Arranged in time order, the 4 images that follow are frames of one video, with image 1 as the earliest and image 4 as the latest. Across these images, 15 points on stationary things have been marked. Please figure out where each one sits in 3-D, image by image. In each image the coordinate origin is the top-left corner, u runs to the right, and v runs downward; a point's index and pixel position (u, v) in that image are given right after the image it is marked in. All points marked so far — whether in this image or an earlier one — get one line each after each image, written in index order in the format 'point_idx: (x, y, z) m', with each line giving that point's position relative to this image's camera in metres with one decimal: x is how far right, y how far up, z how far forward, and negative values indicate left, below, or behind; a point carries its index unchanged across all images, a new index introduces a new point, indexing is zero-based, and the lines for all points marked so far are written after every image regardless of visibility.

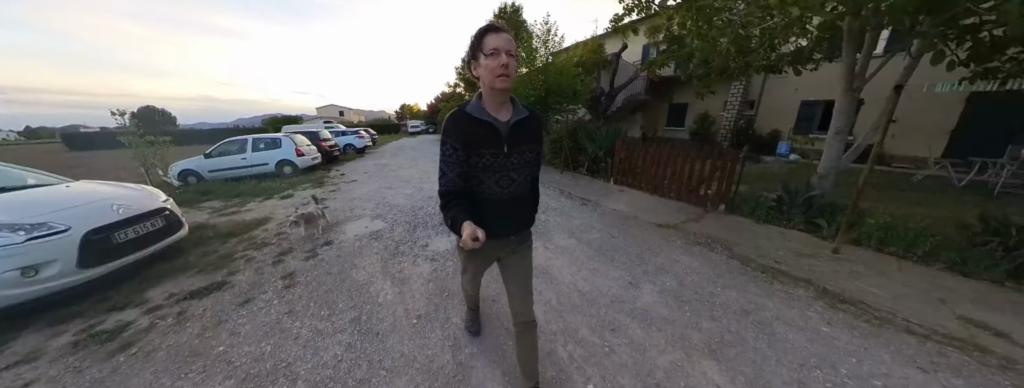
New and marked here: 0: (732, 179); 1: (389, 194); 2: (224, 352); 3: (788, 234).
0: (+2.9, +0.2, +3.9) m
1: (-2.2, 0.0, +5.2) m
2: (-1.6, -0.9, +1.6) m
3: (+3.1, -0.5, +3.1) m
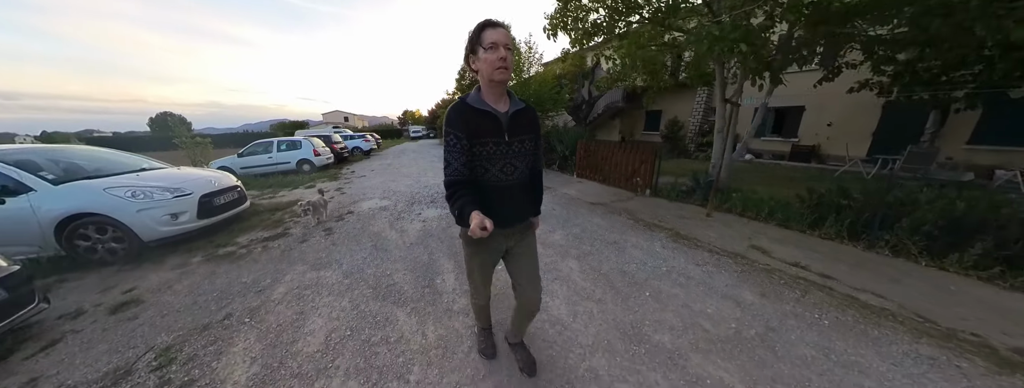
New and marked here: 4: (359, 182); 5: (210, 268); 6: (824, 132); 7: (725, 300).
0: (+2.5, +0.4, +5.0) m
1: (-2.6, +0.2, +6.3) m
2: (-2.0, -0.7, +2.8) m
3: (+2.6, -0.3, +4.2) m
4: (-3.7, +0.3, +6.8) m
5: (-2.9, -0.7, +2.6) m
6: (+11.0, +2.1, +9.5) m
7: (+1.6, -0.8, +2.1) m
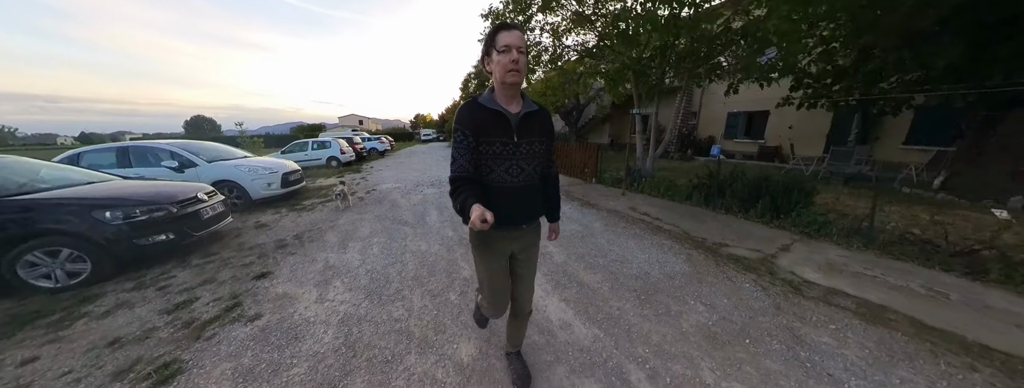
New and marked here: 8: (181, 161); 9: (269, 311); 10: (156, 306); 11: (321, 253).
0: (+2.0, +0.8, +6.7) m
1: (-3.1, +0.6, +8.2) m
2: (-2.7, -0.3, +4.6) m
3: (+2.0, +0.1, +5.8) m
4: (-4.1, +0.6, +8.7) m
5: (-3.5, -0.3, +4.5) m
6: (+10.7, +2.3, +10.8) m
7: (+0.9, -0.4, +3.8) m
8: (-5.5, +0.6, +4.7) m
9: (-1.7, -0.8, +2.0) m
10: (-2.8, -0.9, +2.2) m
11: (-2.0, -0.6, +3.0) m
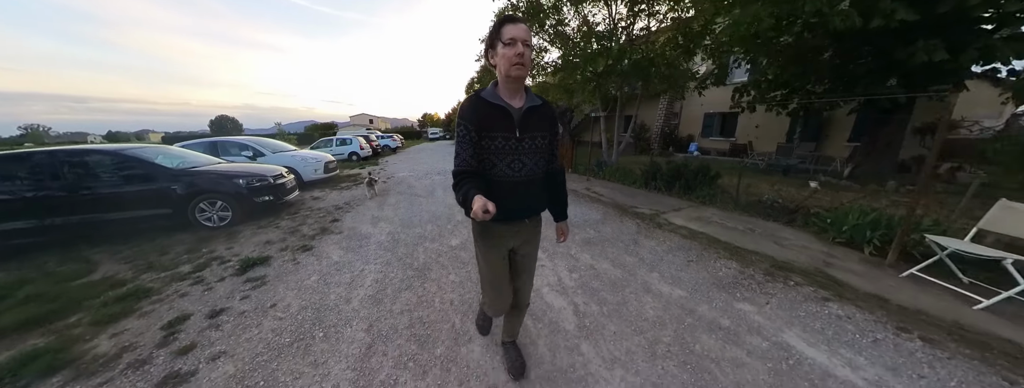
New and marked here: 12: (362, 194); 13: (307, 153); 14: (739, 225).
0: (+1.7, +1.1, +8.2) m
1: (-3.4, +1.0, +9.8) m
2: (-3.0, +0.1, +6.2) m
3: (+1.7, +0.5, +7.3) m
4: (-4.4, +1.0, +10.3) m
5: (-3.8, +0.1, +6.1) m
6: (+10.5, +2.6, +12.1) m
7: (+0.6, -0.1, +5.3) m
8: (-5.9, +0.9, +6.3) m
9: (-2.1, -0.5, +3.6) m
10: (-3.2, -0.5, +3.8) m
11: (-2.4, -0.3, +4.6) m
12: (-3.2, +0.1, +6.0) m
13: (-4.9, +0.9, +6.6) m
14: (+3.3, -0.5, +4.1) m
